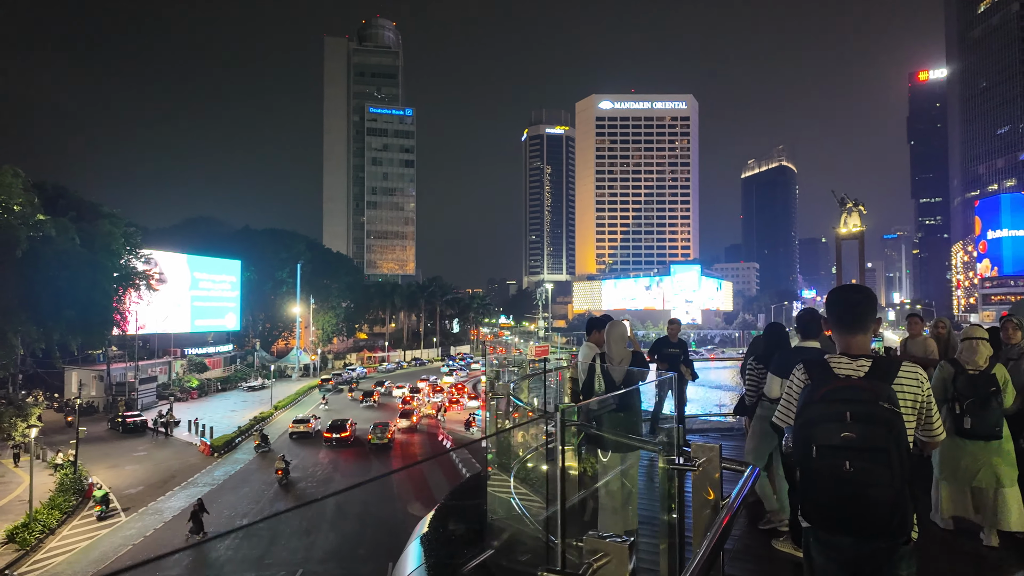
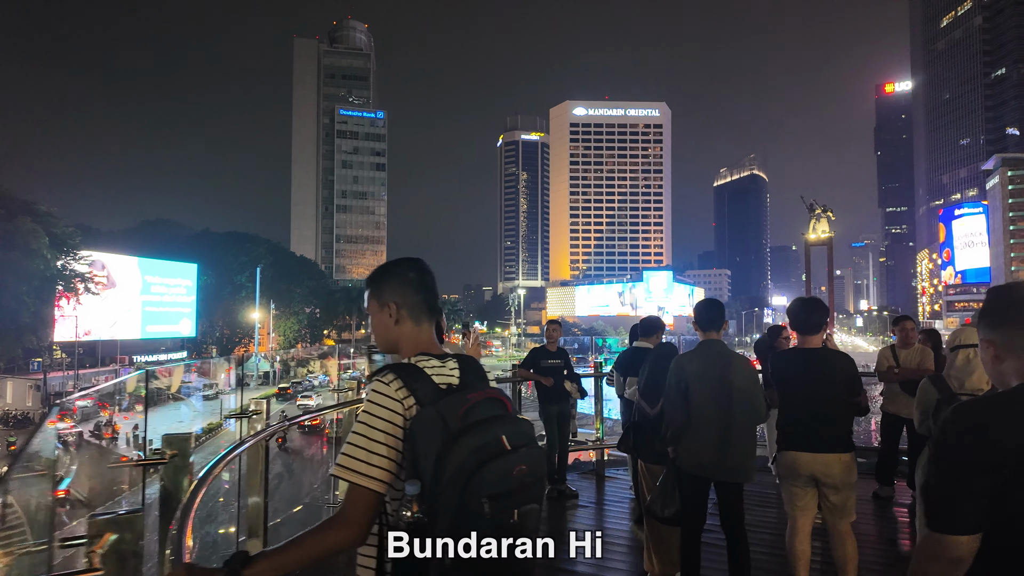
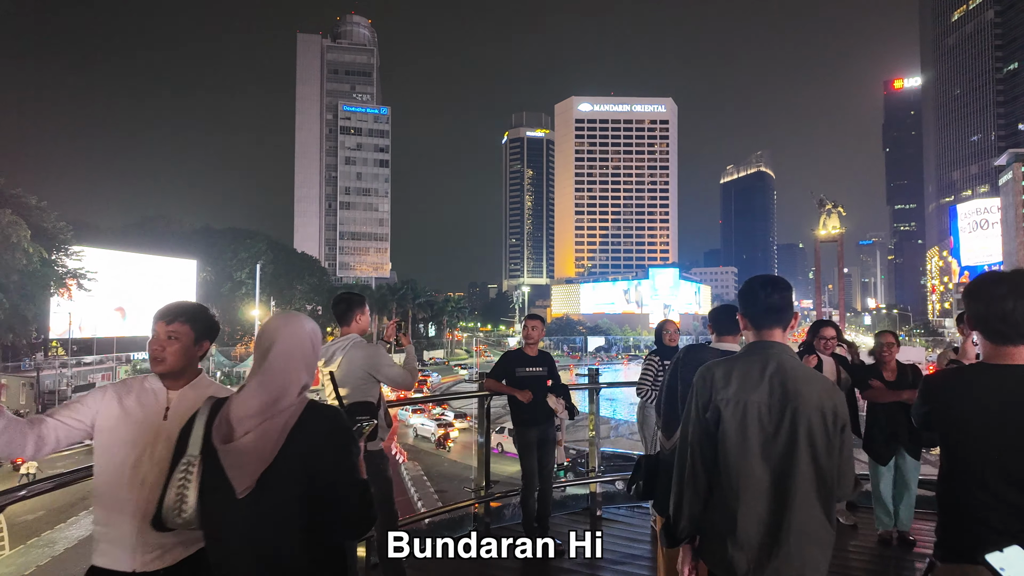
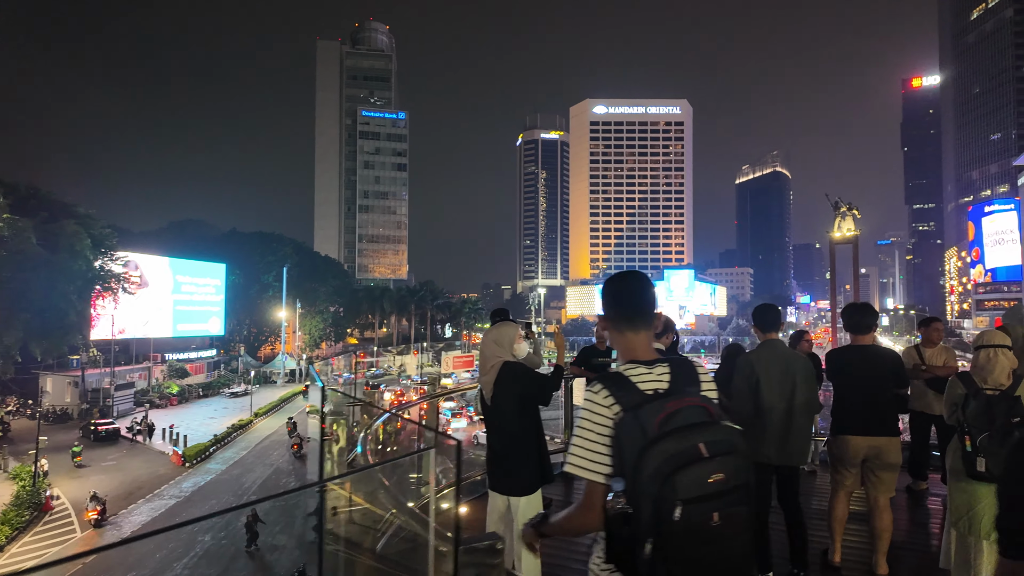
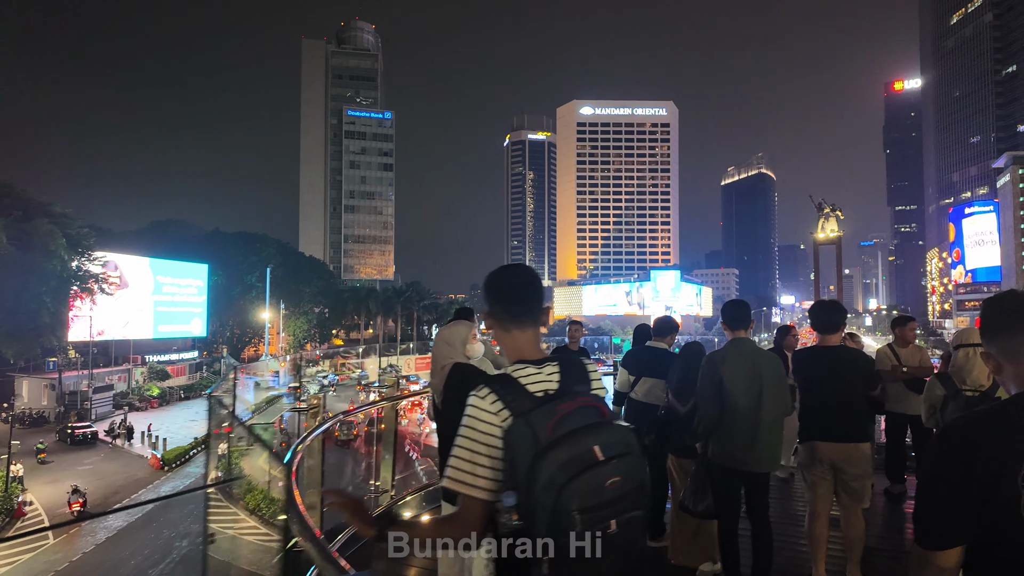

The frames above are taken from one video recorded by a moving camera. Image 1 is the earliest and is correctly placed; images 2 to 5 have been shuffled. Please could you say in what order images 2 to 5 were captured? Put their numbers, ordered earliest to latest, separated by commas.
4, 5, 2, 3
